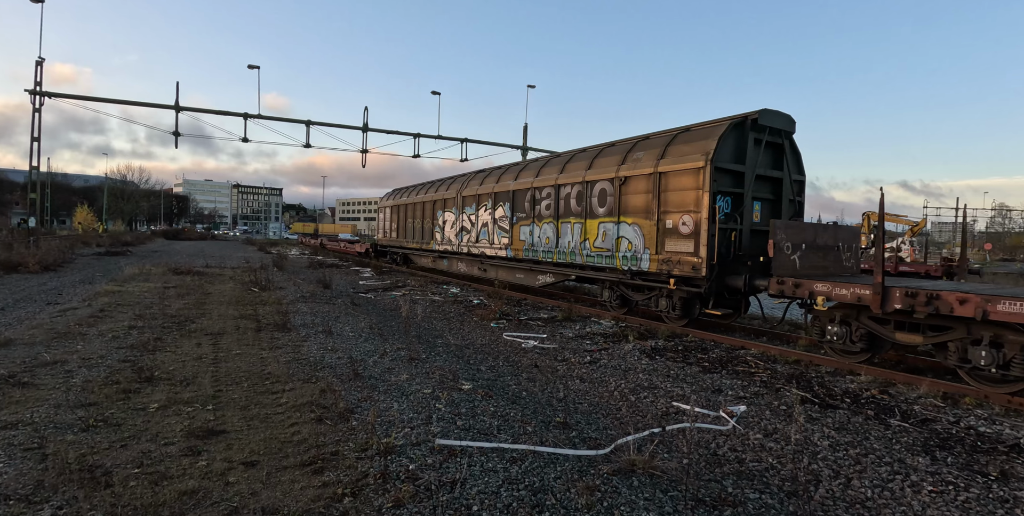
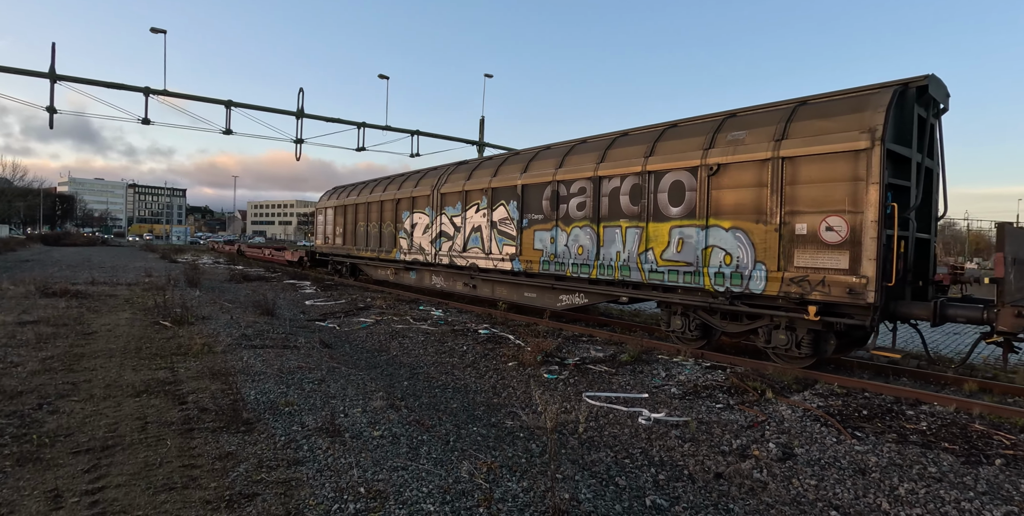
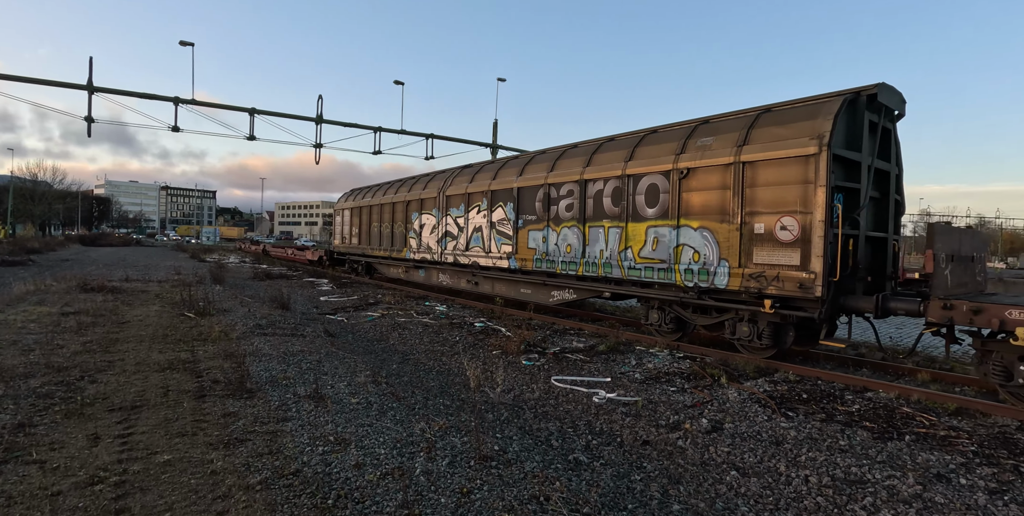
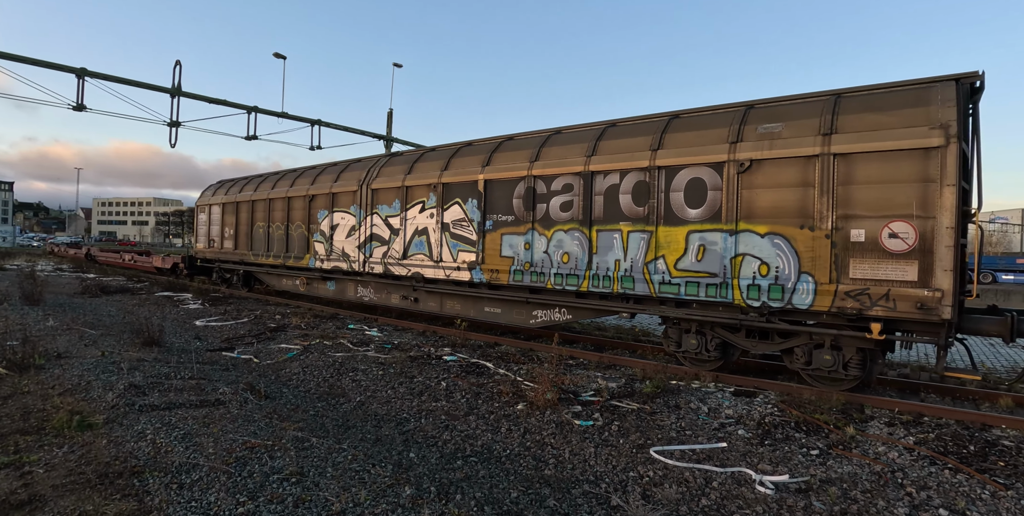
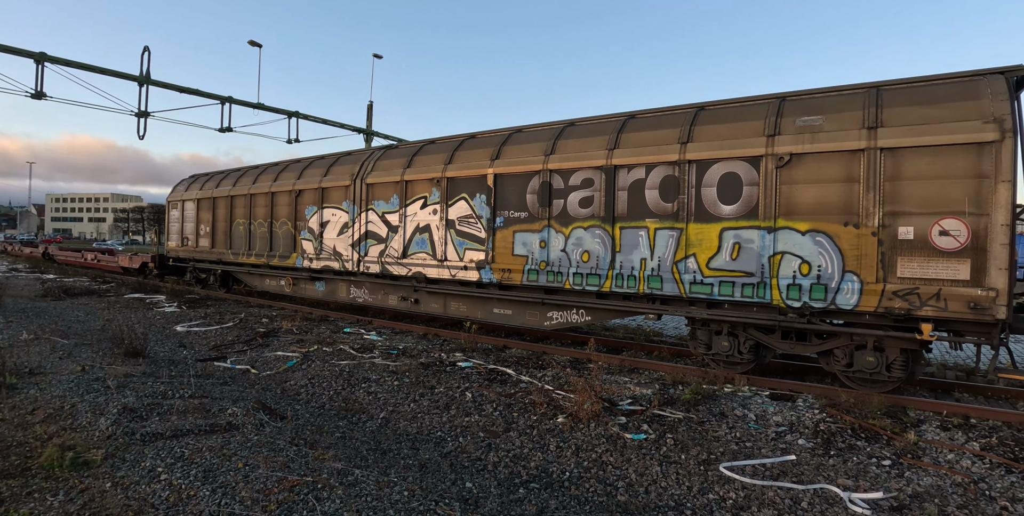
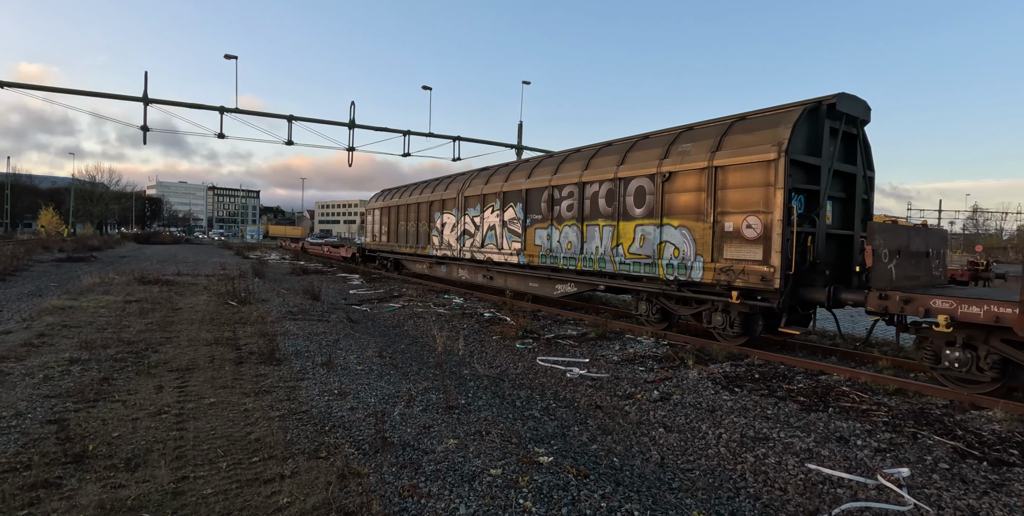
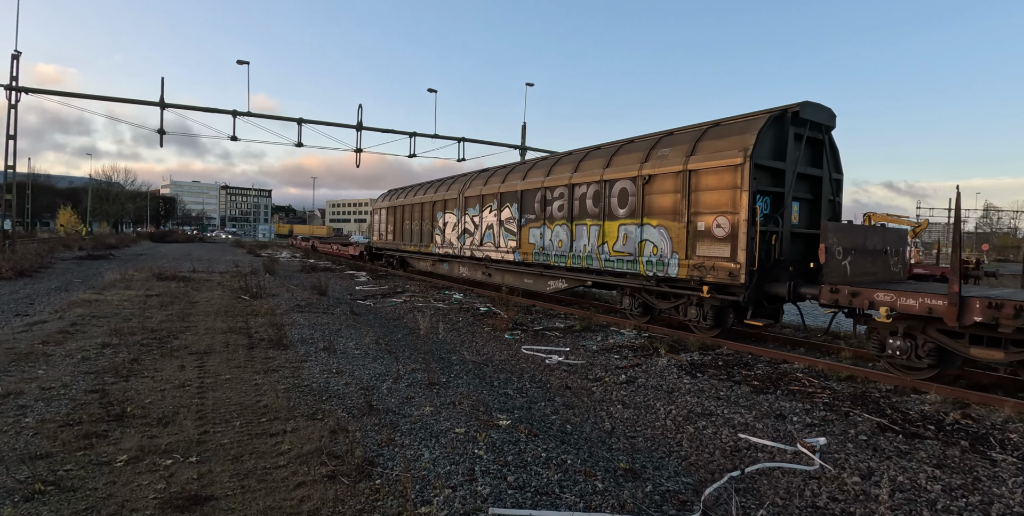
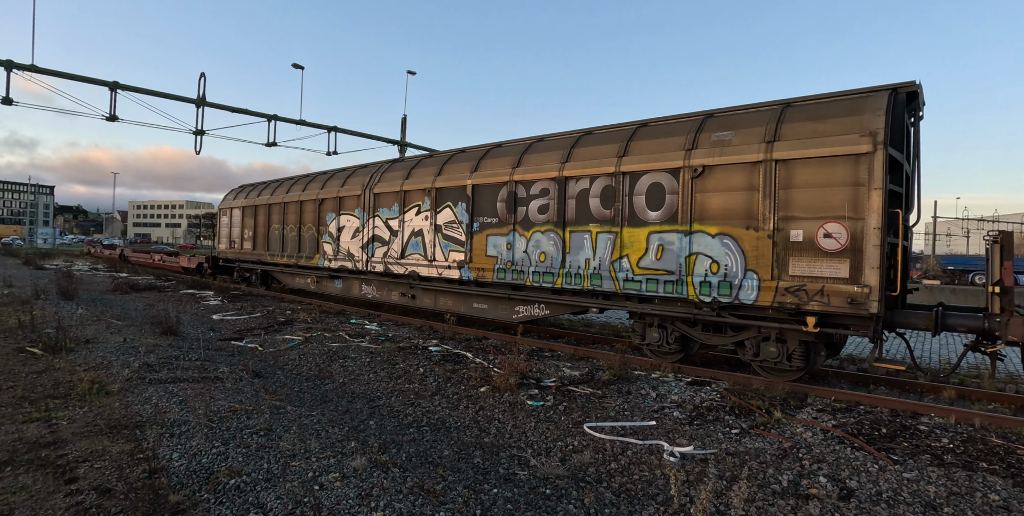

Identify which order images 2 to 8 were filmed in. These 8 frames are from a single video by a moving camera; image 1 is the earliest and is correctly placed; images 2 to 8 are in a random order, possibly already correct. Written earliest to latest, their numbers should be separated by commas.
7, 6, 3, 2, 8, 4, 5
